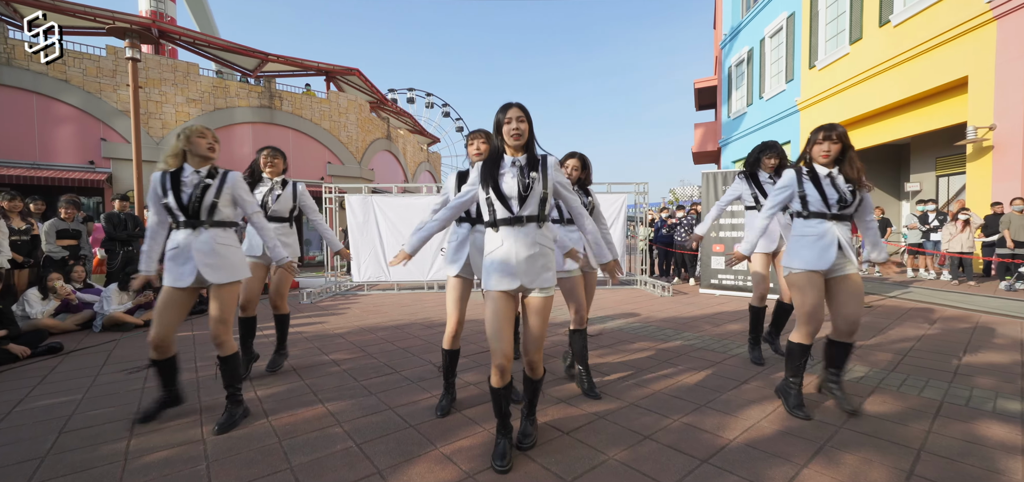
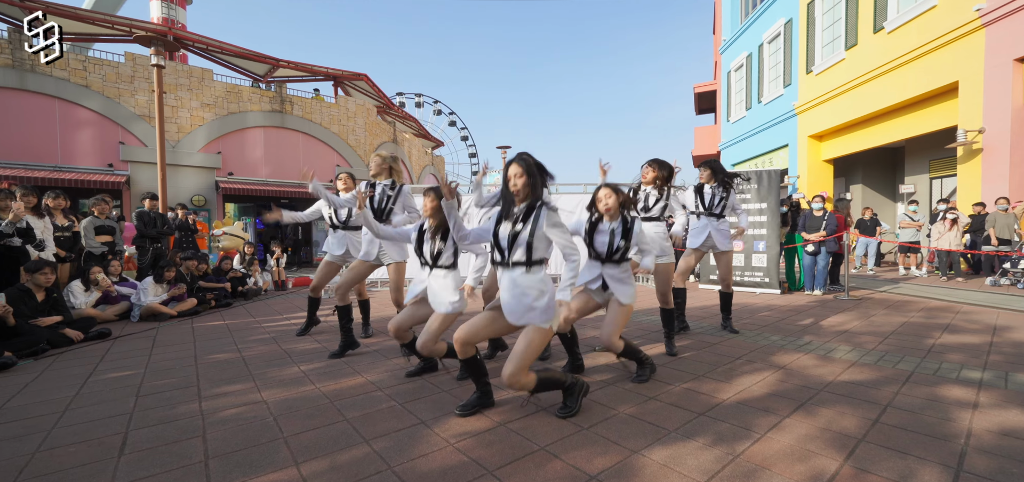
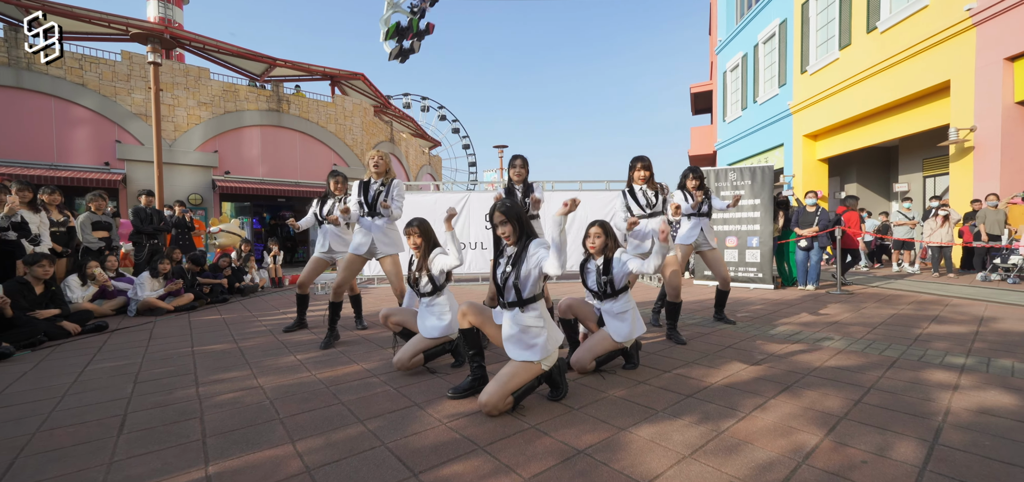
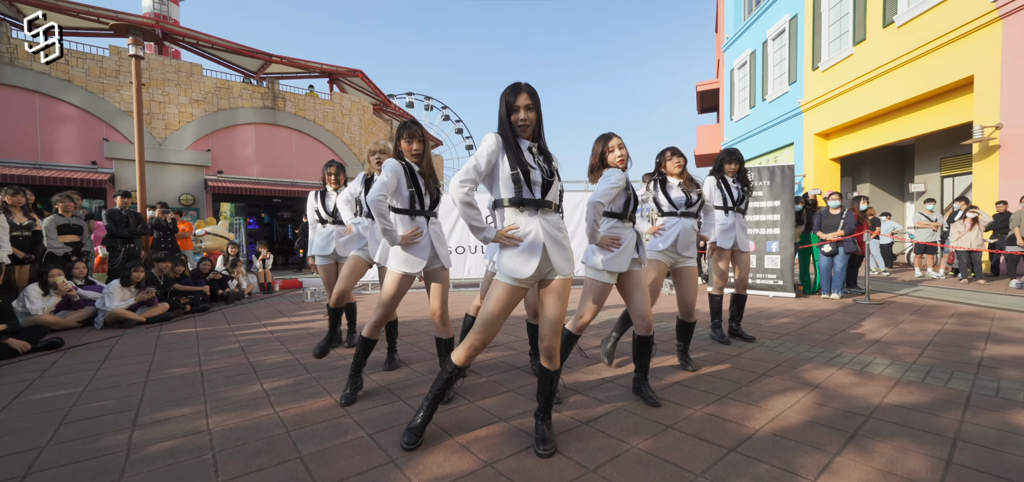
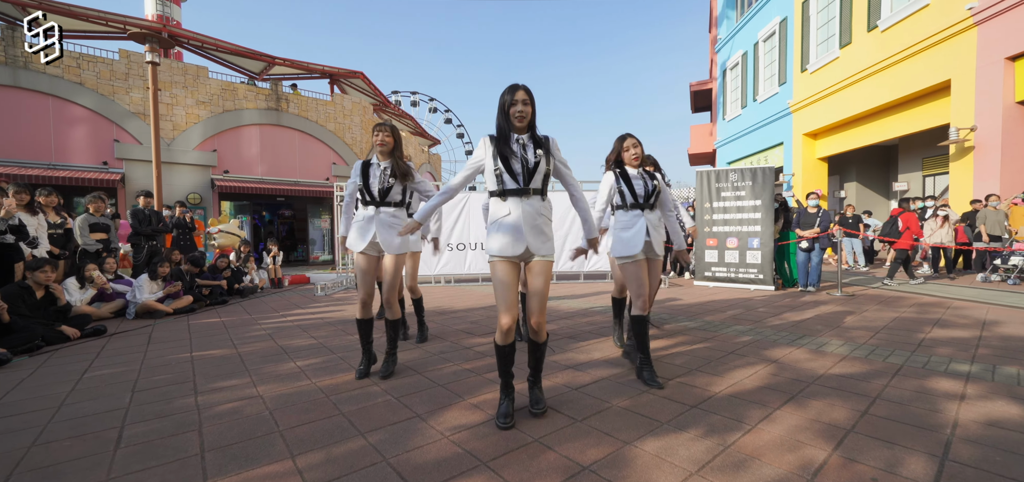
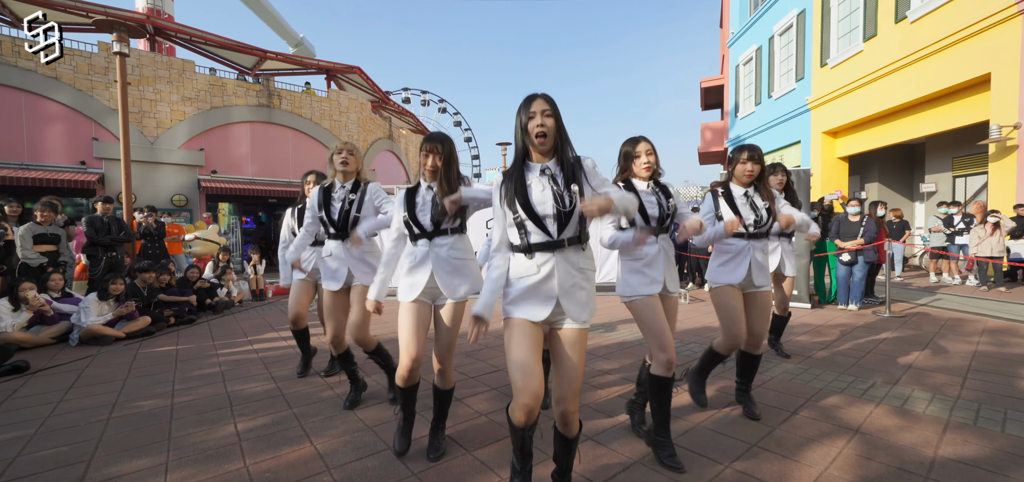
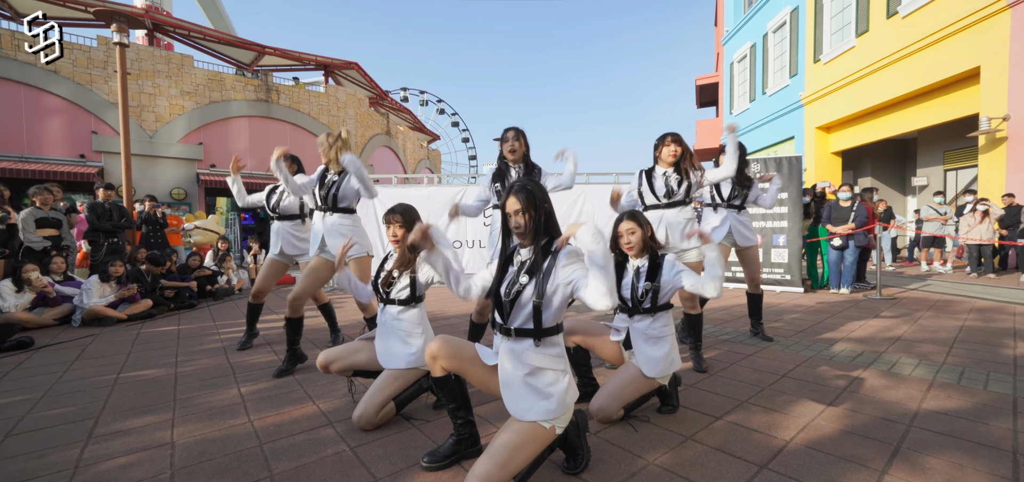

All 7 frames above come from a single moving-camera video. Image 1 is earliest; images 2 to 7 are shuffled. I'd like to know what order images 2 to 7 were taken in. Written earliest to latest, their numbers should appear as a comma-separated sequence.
6, 4, 2, 7, 3, 5
